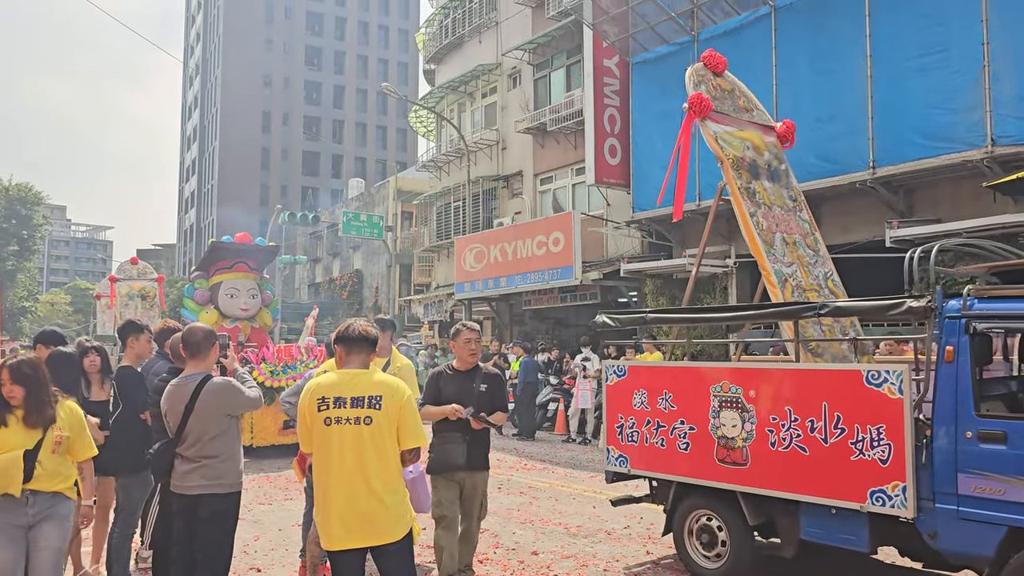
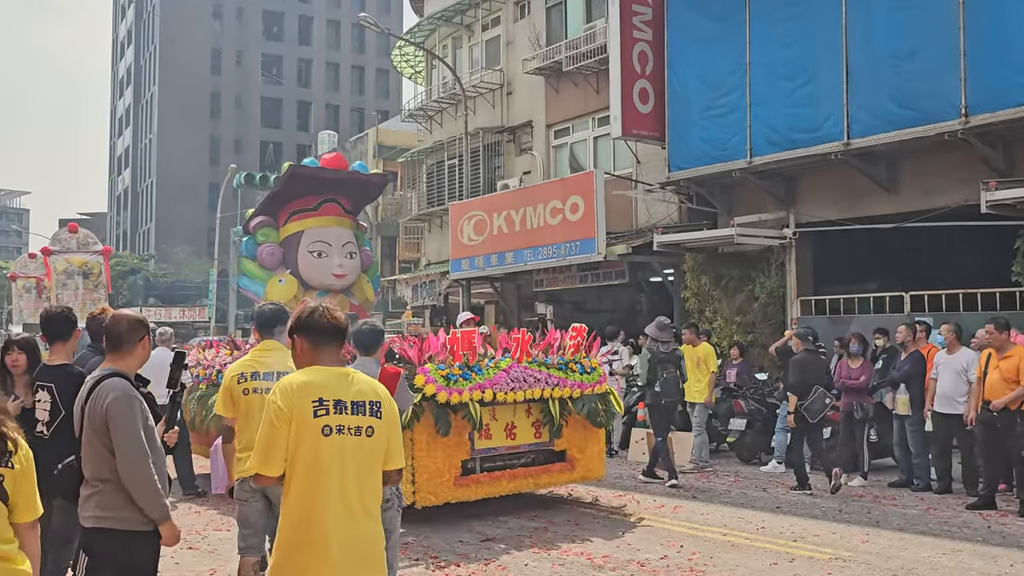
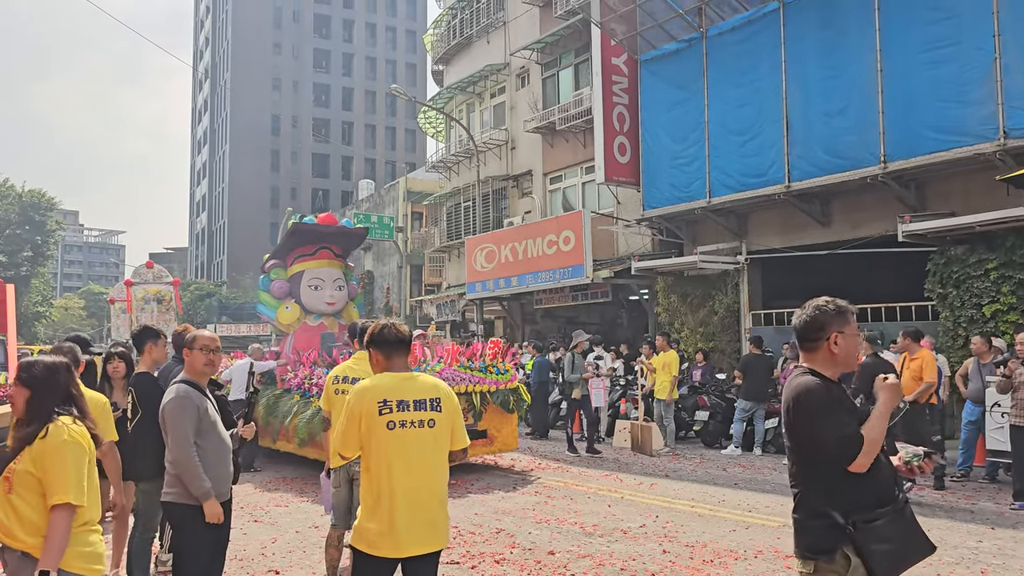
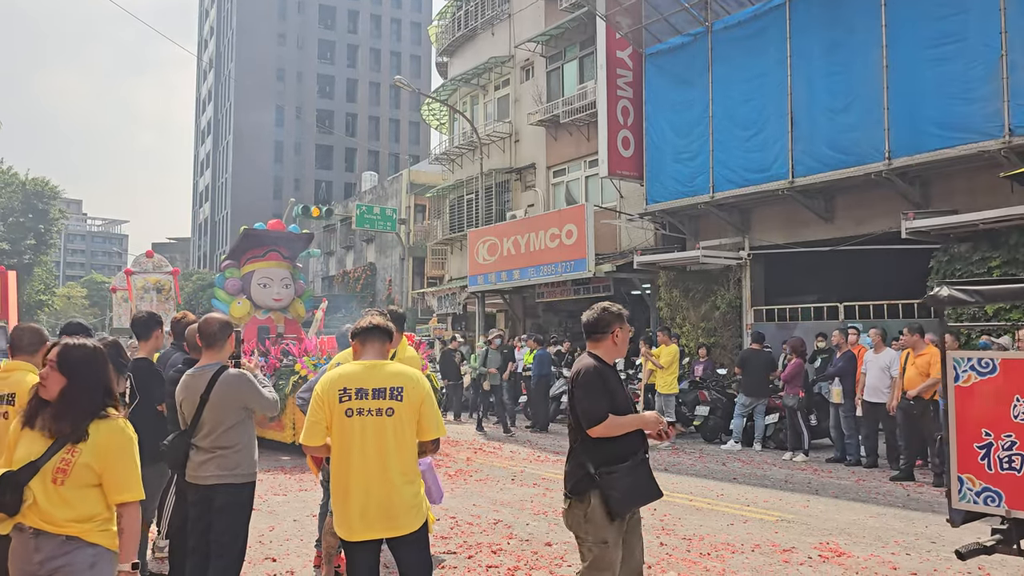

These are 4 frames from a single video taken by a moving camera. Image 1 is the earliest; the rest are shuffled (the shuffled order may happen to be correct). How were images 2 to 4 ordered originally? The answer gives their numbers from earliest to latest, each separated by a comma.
4, 3, 2
